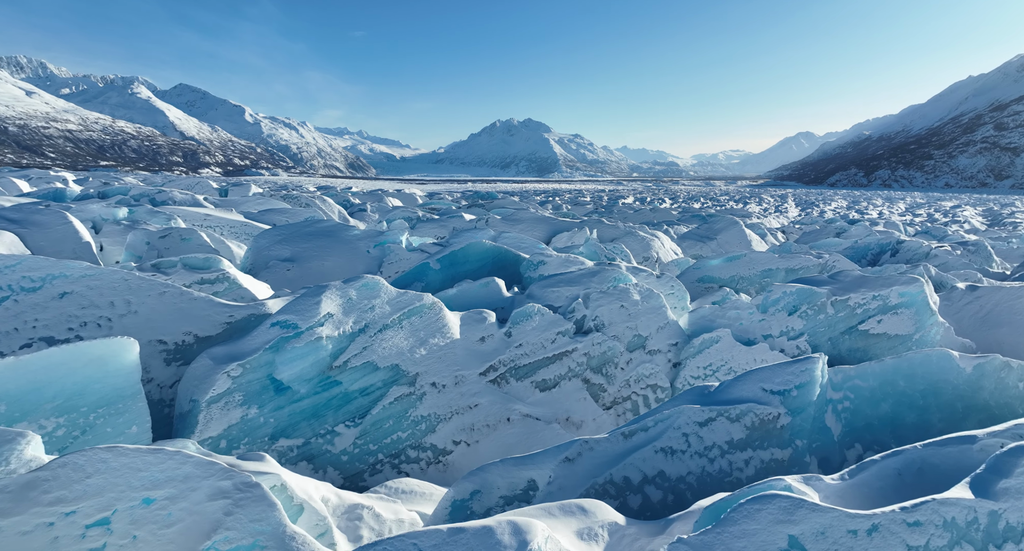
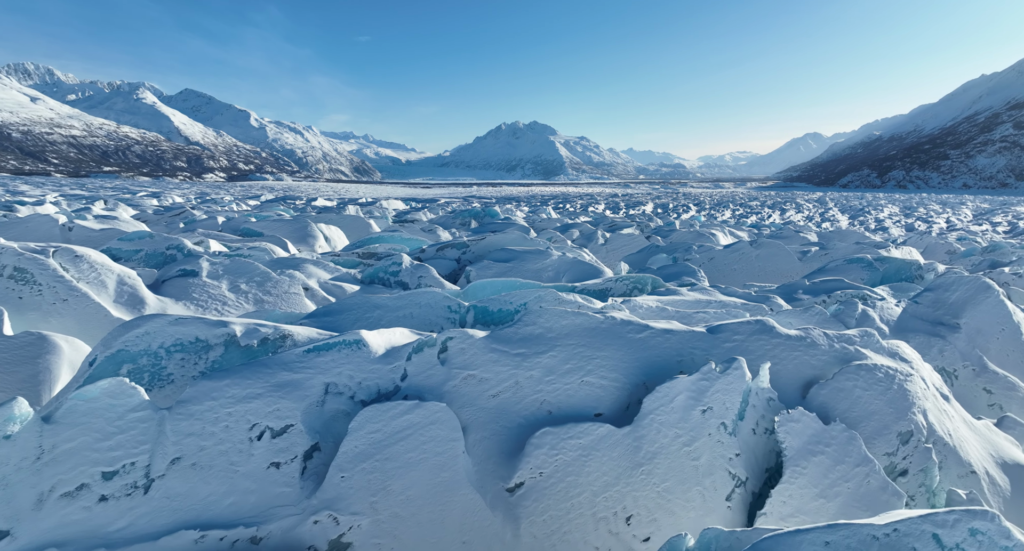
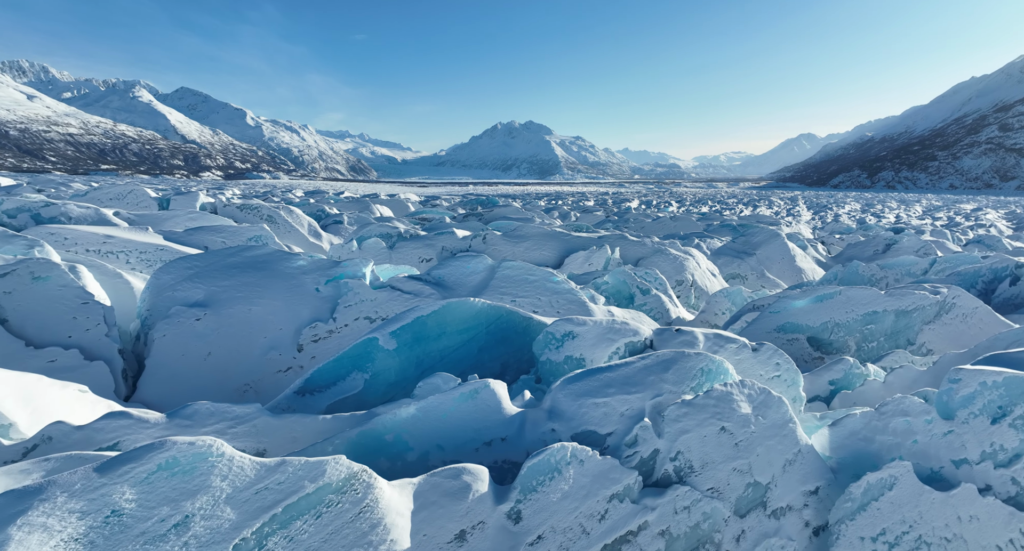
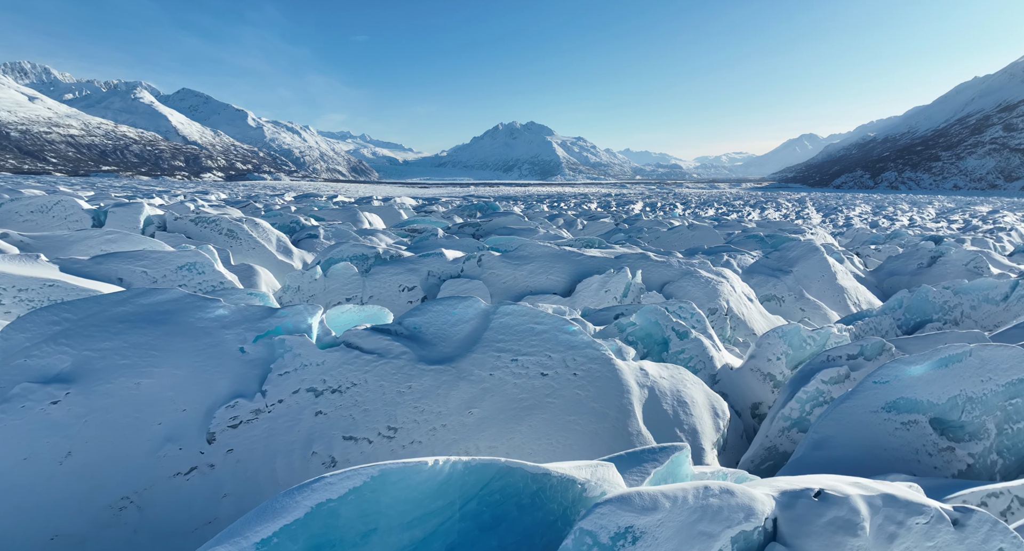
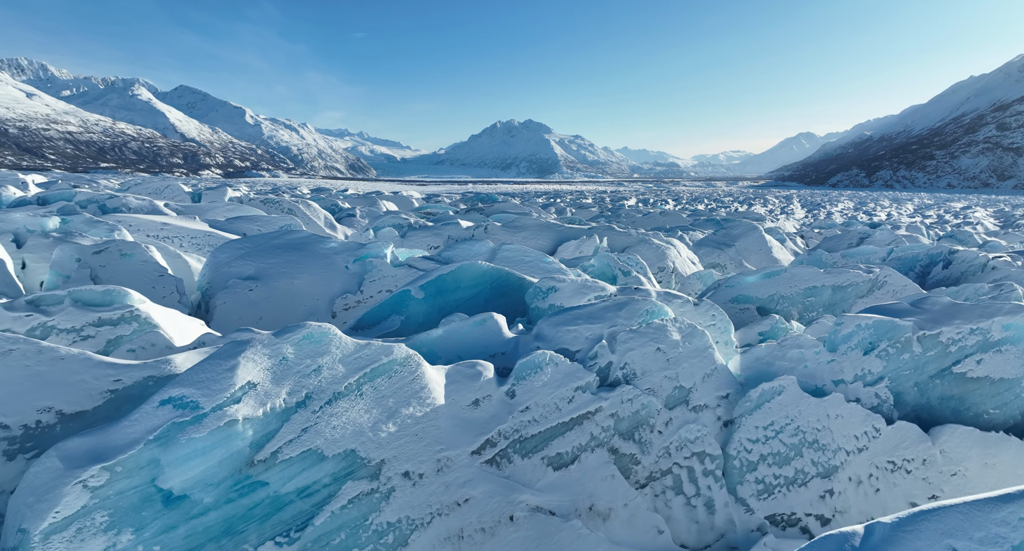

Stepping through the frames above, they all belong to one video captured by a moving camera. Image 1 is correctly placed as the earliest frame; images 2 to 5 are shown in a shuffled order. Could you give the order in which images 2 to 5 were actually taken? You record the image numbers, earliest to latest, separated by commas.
5, 3, 4, 2
